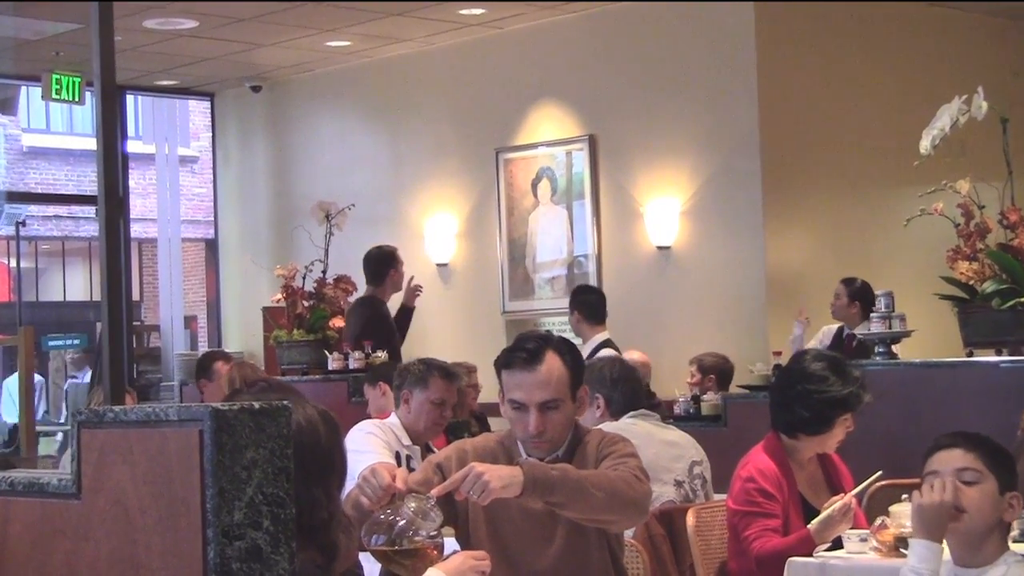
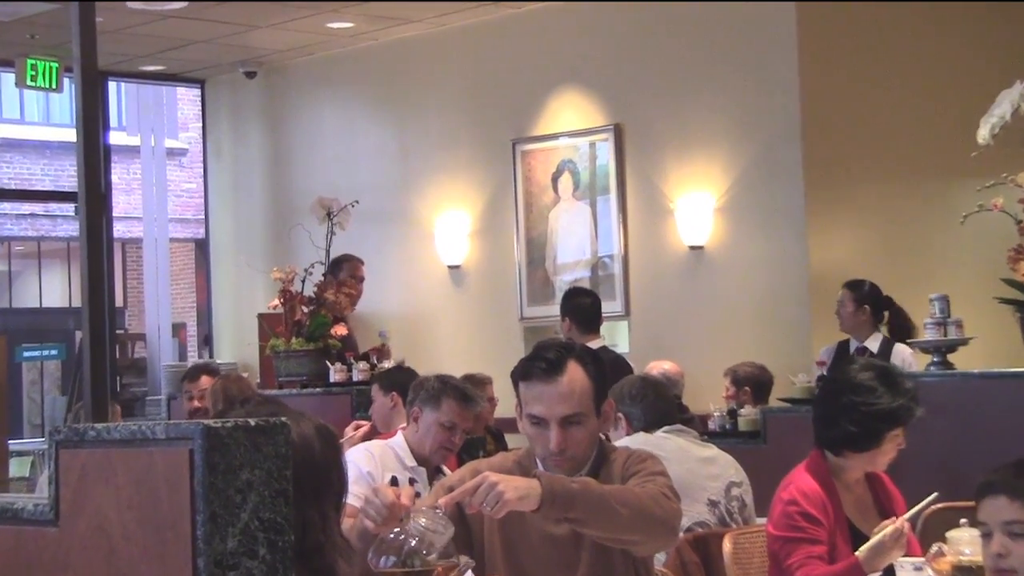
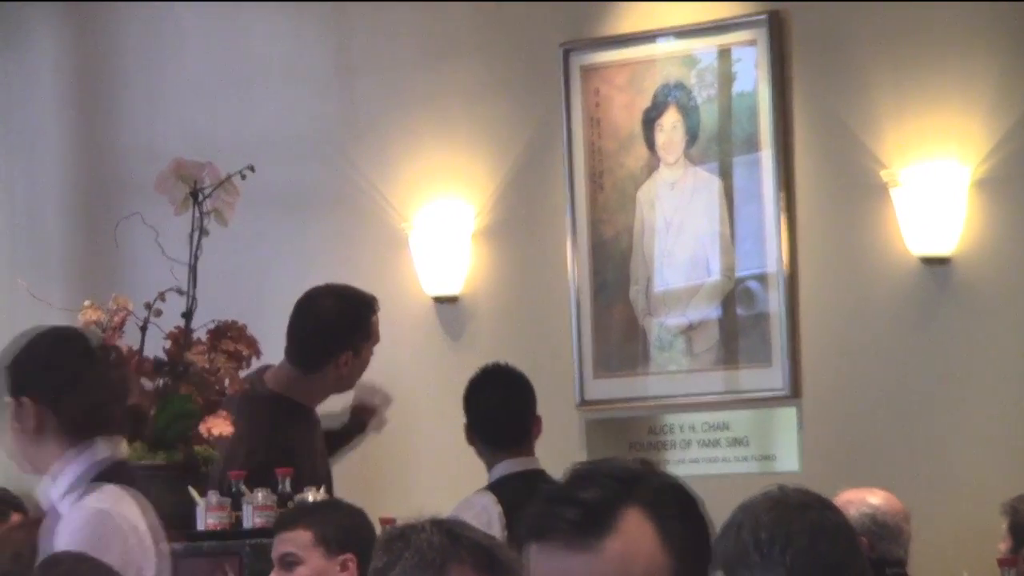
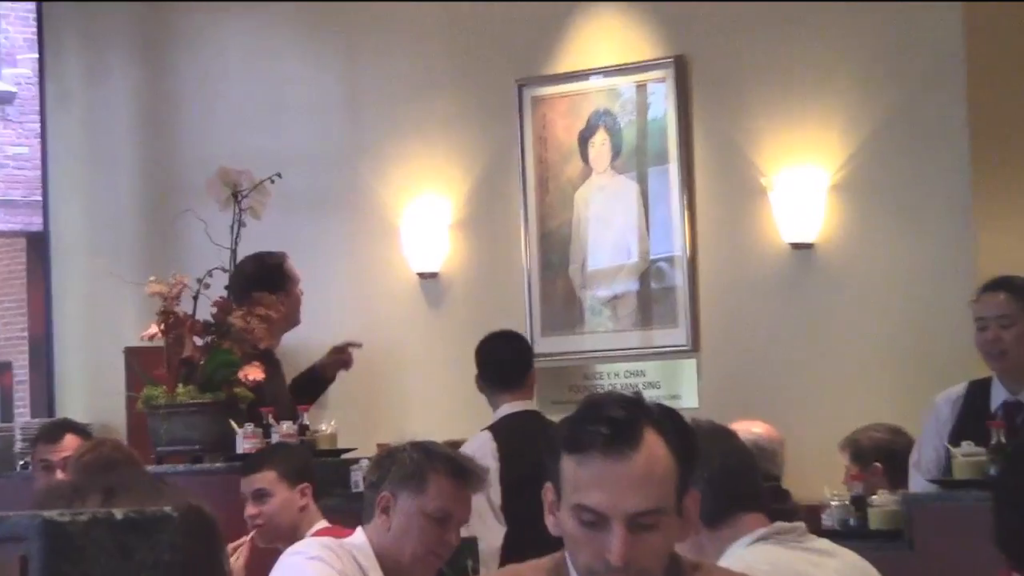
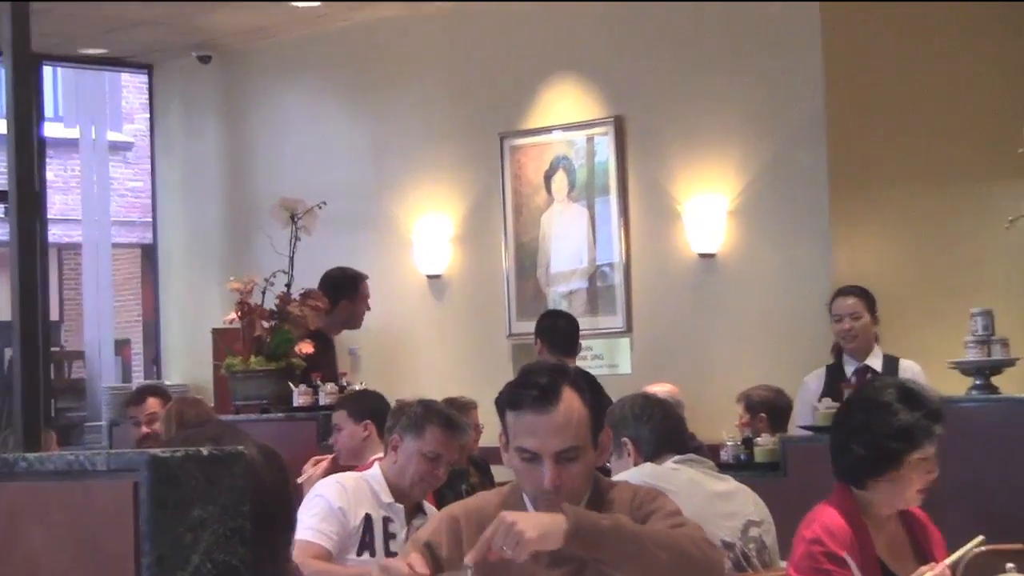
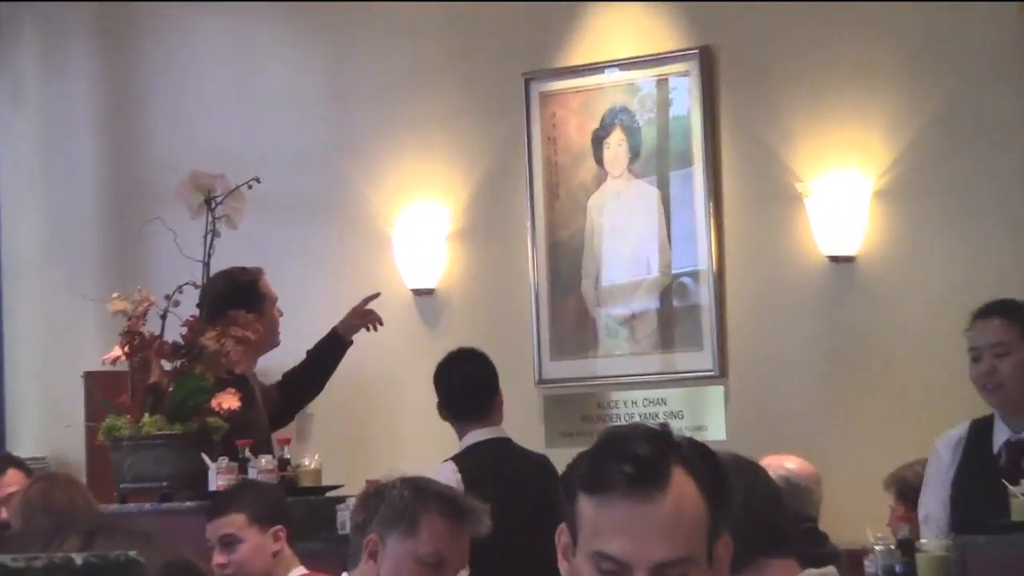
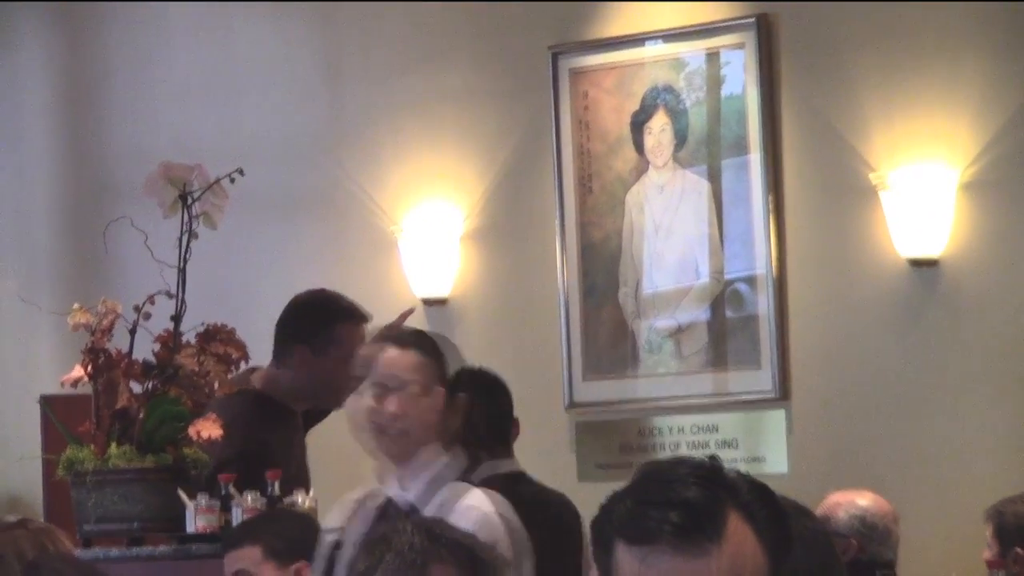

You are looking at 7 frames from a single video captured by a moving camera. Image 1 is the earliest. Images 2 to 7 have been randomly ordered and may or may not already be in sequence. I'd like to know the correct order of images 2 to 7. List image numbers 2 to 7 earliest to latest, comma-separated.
2, 5, 4, 6, 7, 3
